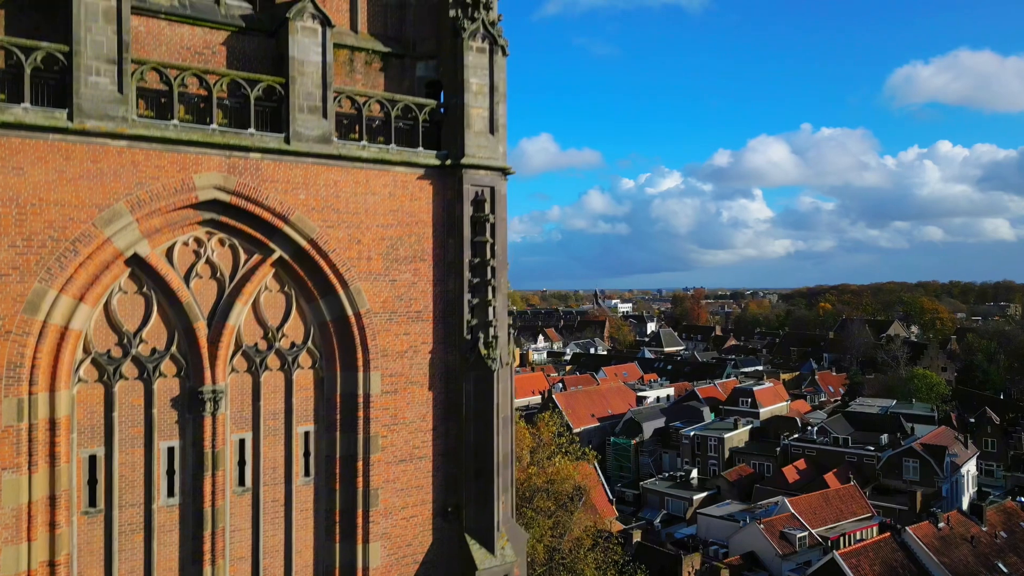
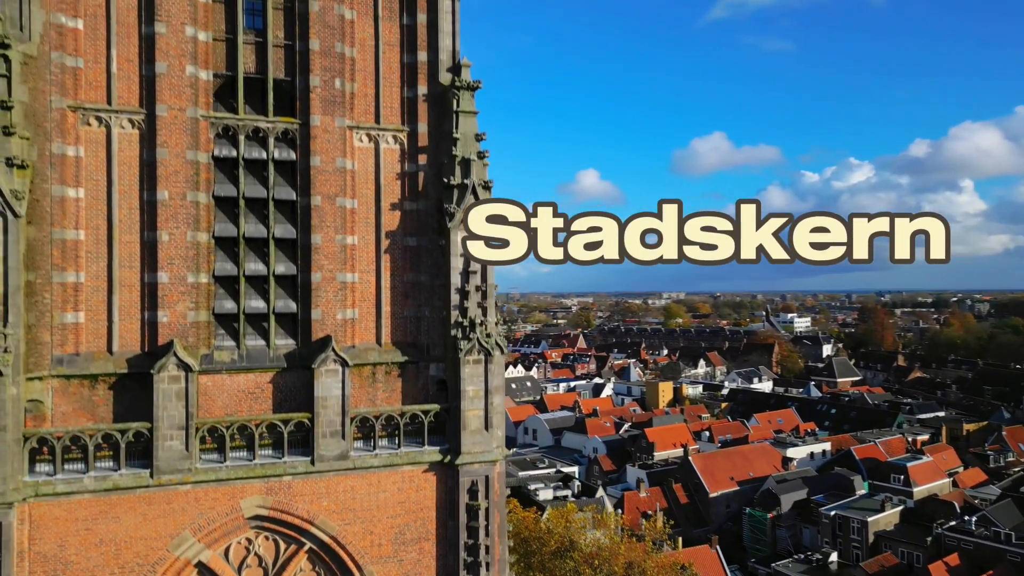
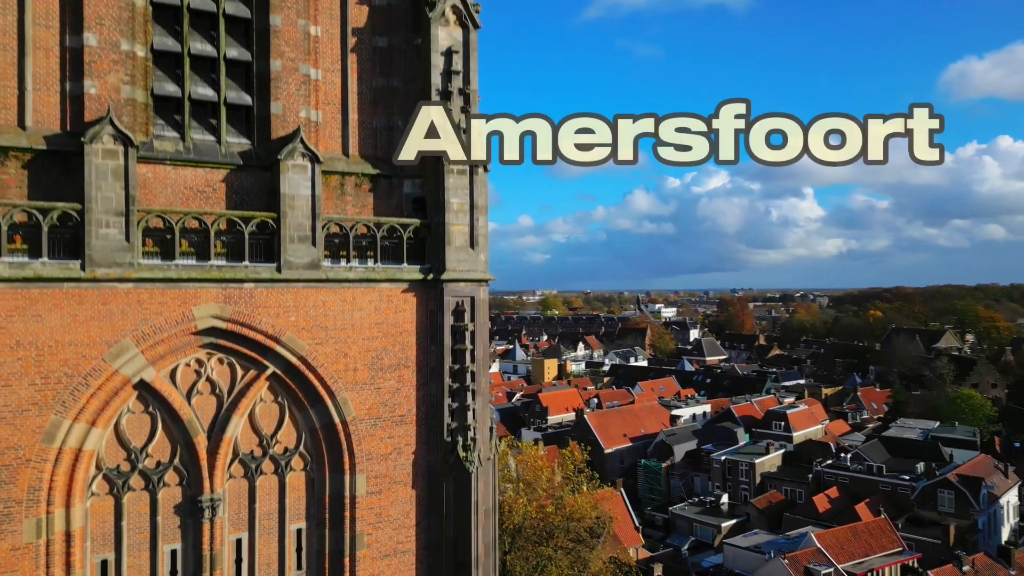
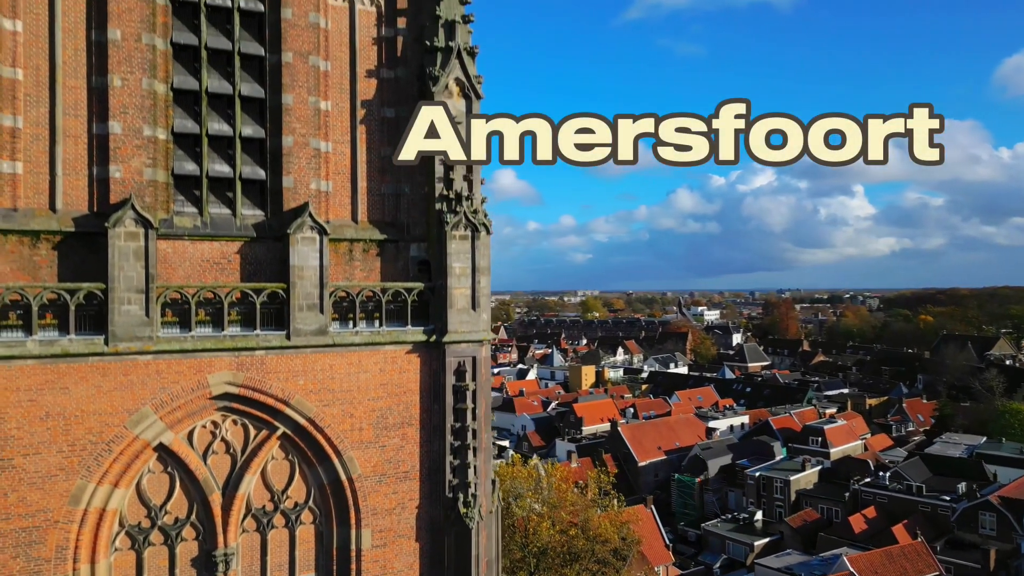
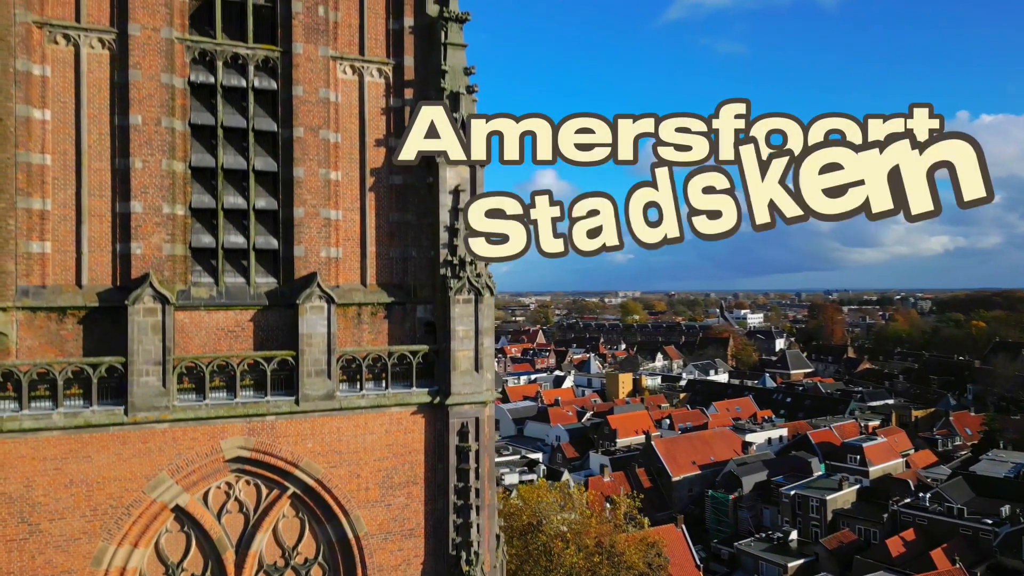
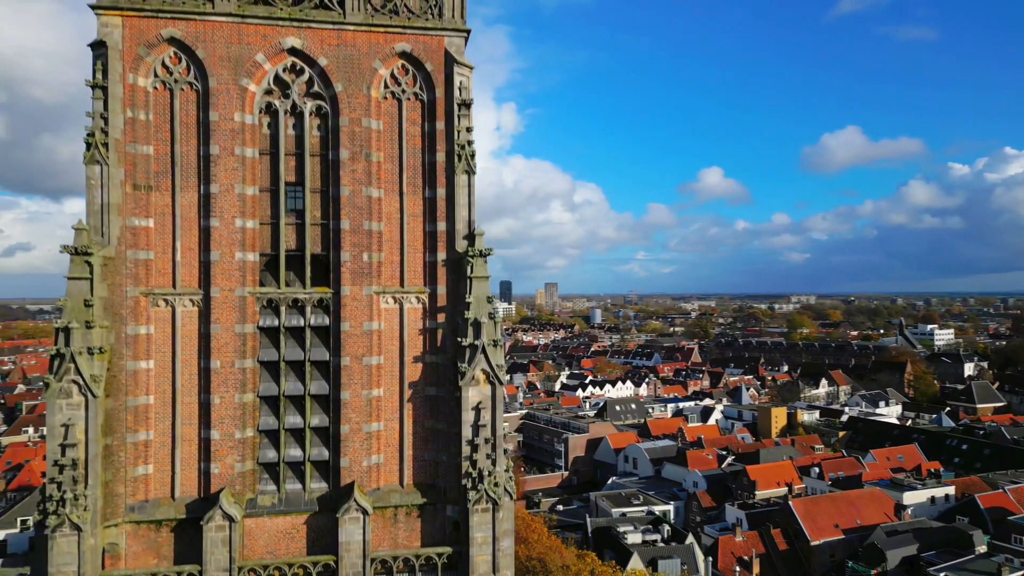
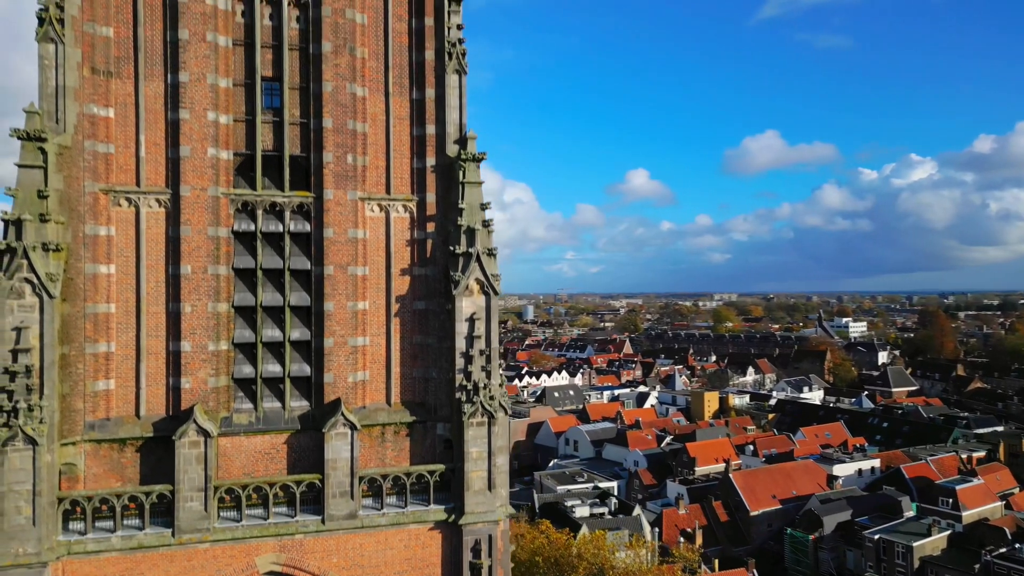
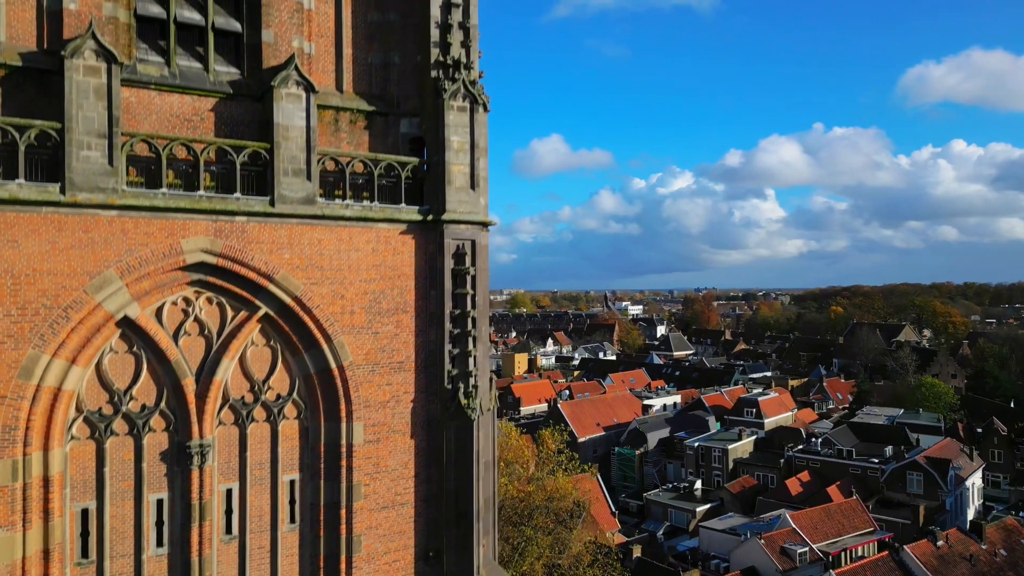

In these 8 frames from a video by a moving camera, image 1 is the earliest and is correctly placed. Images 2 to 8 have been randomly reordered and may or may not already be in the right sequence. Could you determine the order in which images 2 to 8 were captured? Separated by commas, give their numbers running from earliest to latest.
8, 3, 4, 5, 2, 7, 6
